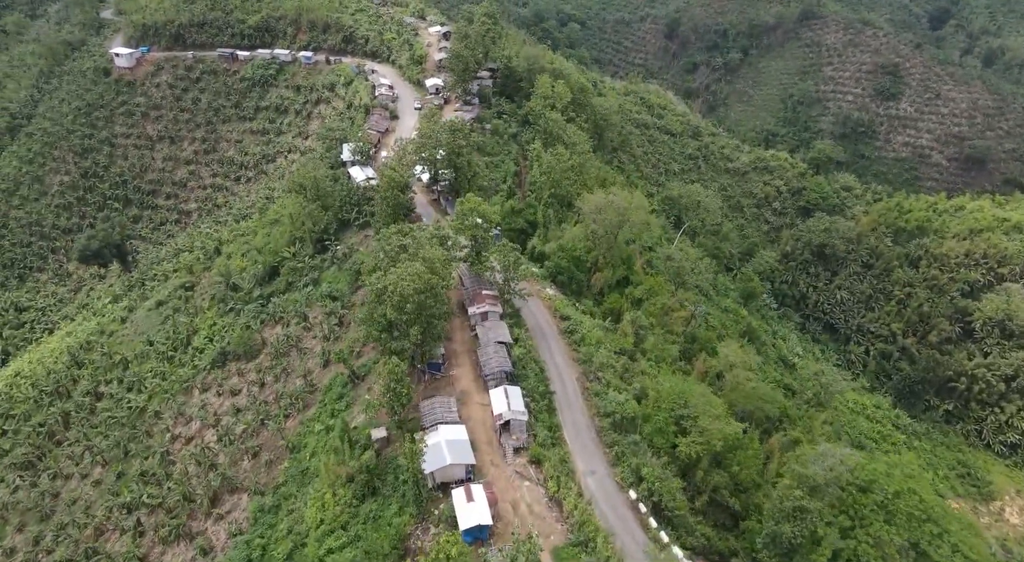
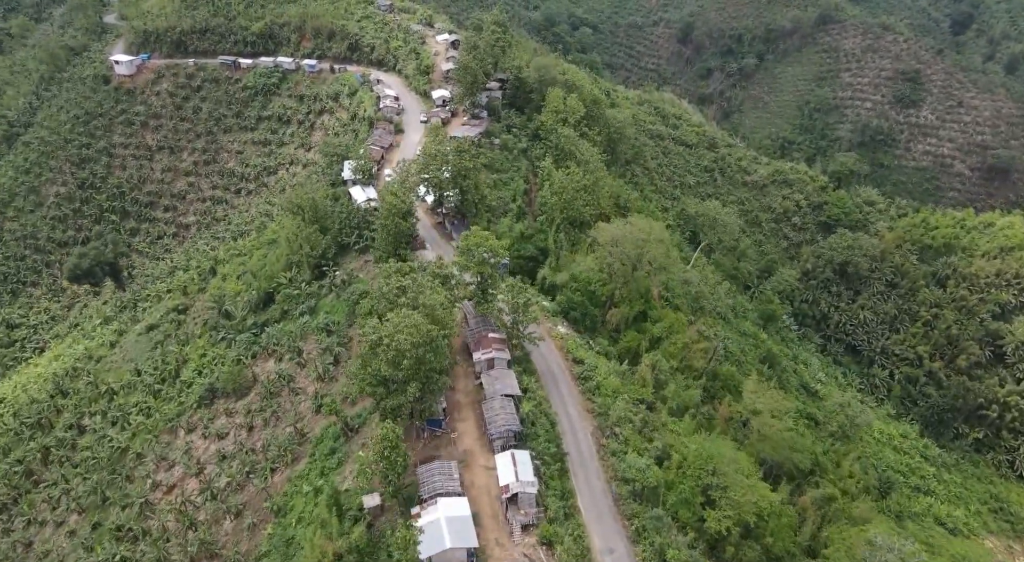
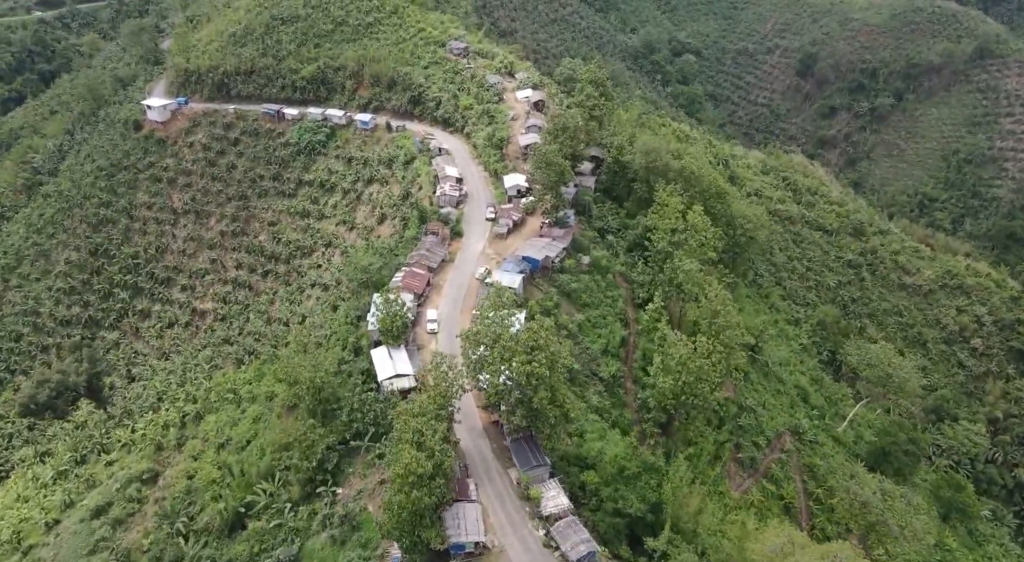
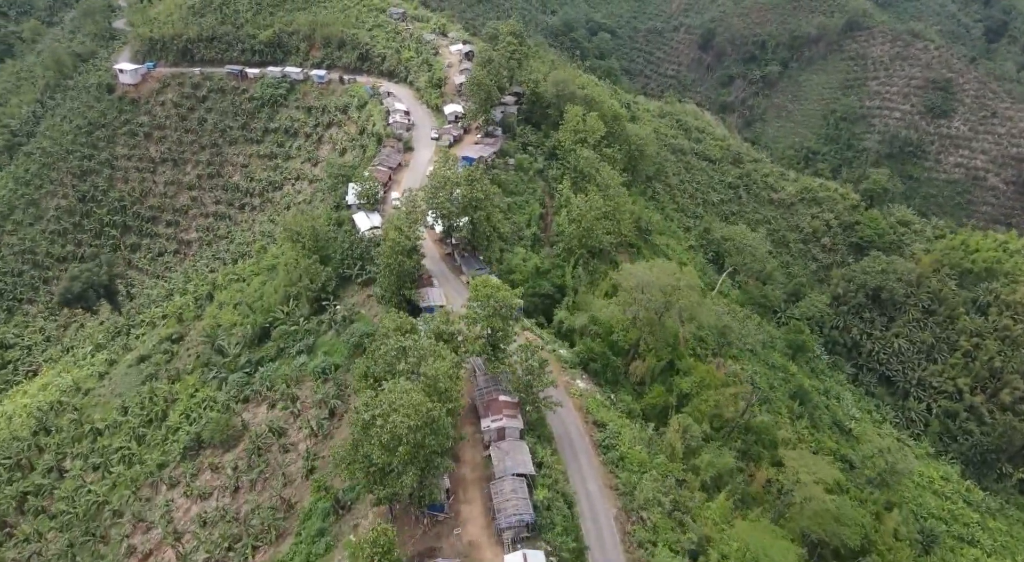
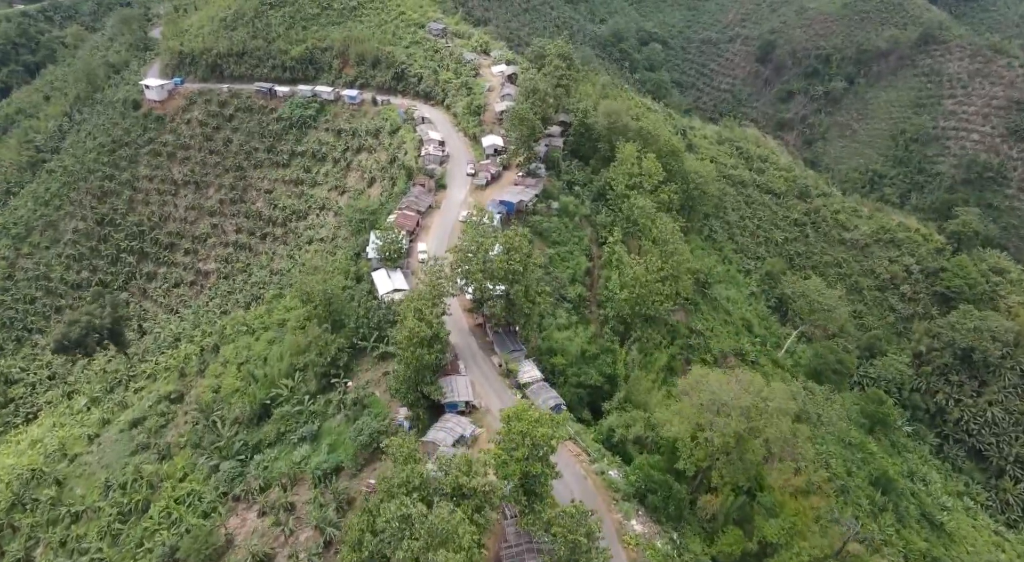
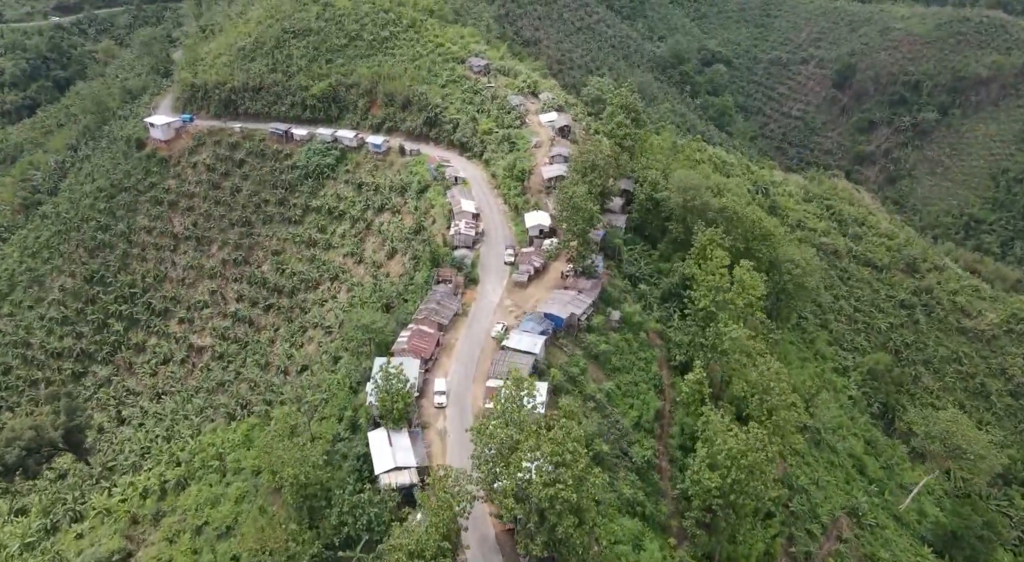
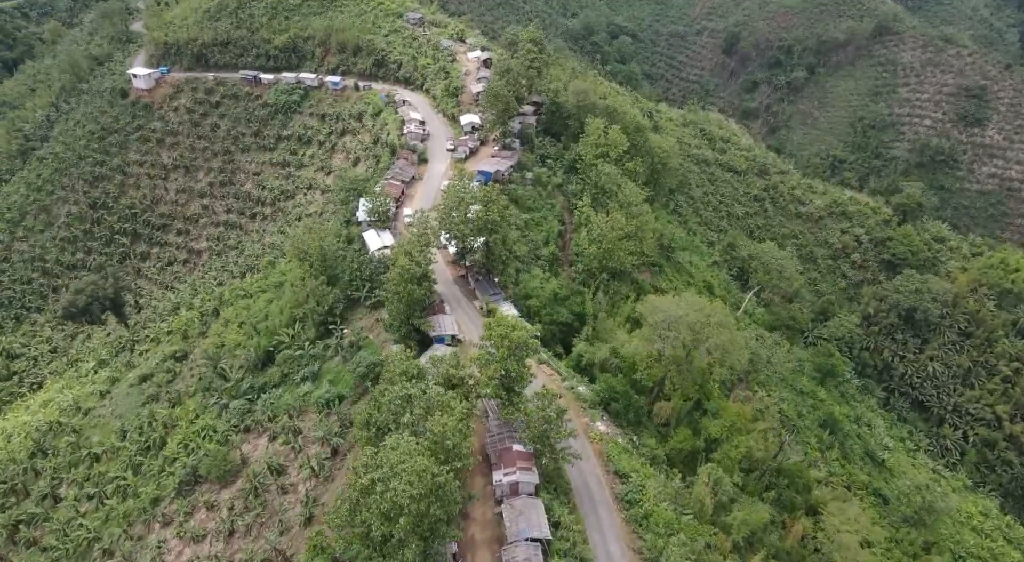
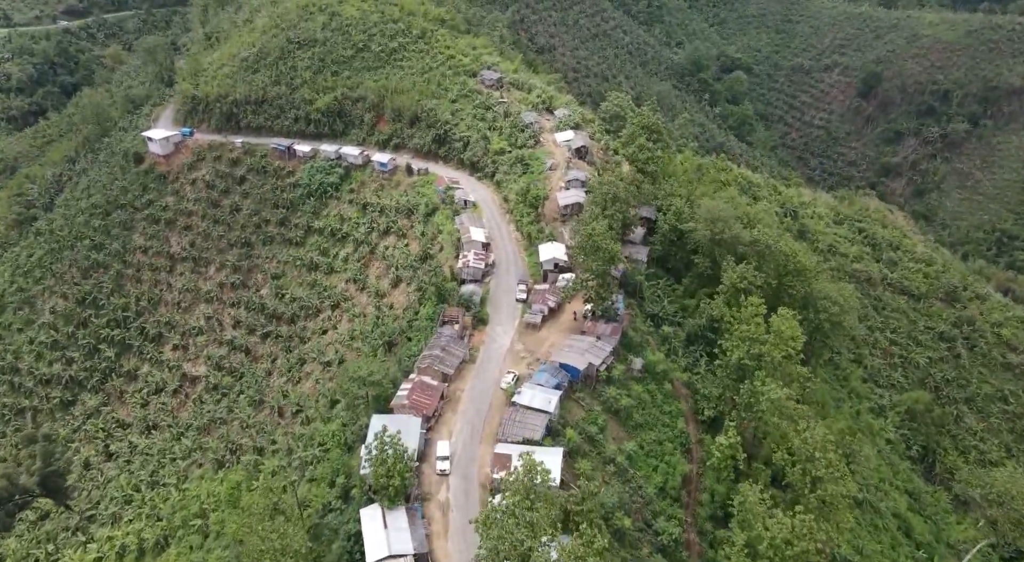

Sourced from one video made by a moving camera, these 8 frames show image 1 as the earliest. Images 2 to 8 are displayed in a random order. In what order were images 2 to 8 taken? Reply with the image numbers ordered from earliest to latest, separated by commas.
2, 4, 7, 5, 3, 6, 8
